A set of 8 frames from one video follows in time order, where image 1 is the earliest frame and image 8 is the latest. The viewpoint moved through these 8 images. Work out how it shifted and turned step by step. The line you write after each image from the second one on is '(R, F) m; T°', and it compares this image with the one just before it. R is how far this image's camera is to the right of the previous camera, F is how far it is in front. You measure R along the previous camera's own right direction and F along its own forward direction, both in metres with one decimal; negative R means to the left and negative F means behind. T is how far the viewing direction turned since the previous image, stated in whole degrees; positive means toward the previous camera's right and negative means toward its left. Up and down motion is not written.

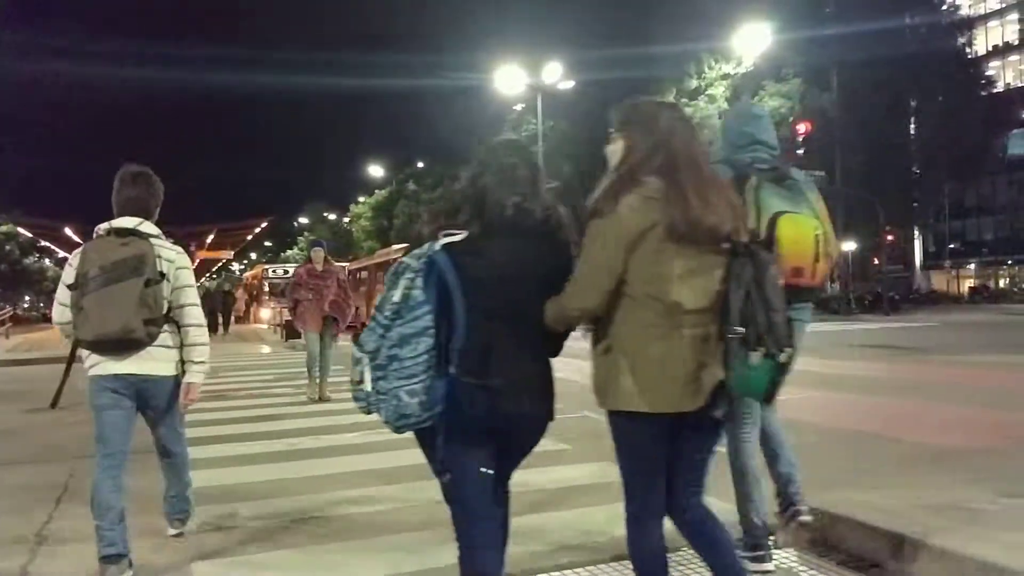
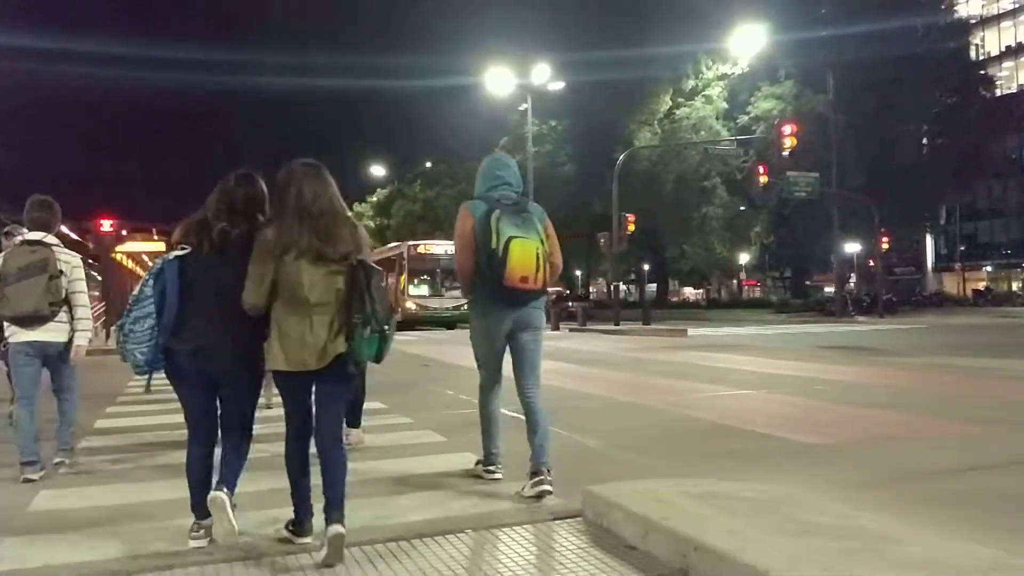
(+1.1, -0.3) m; -1°
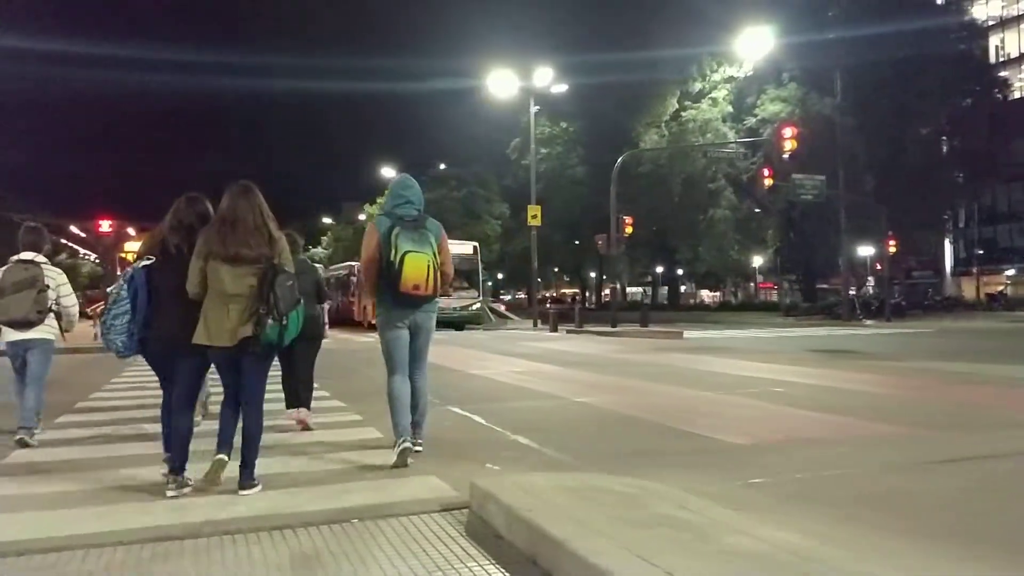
(+0.7, -0.2) m; -1°
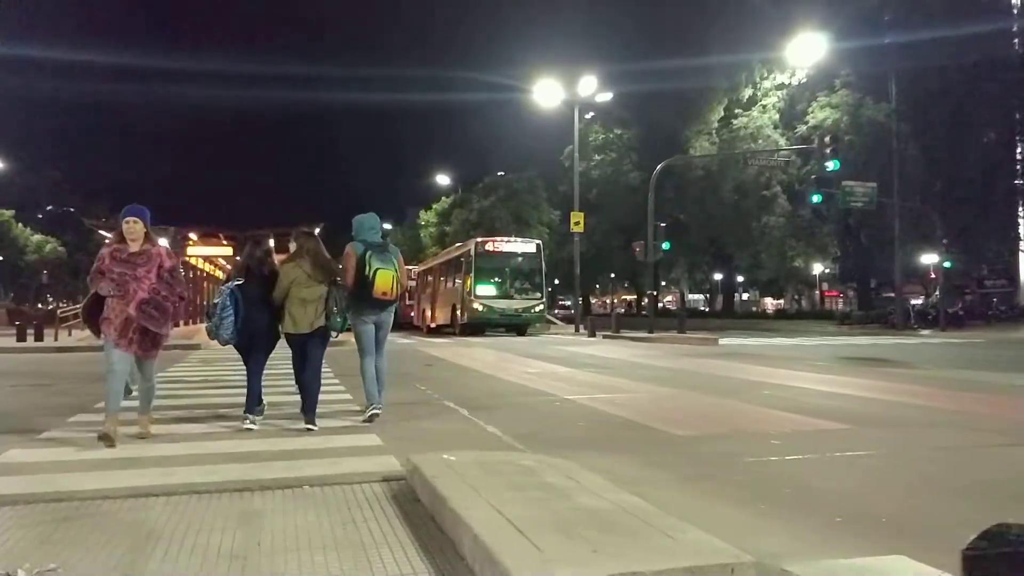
(+0.8, -0.8) m; -4°
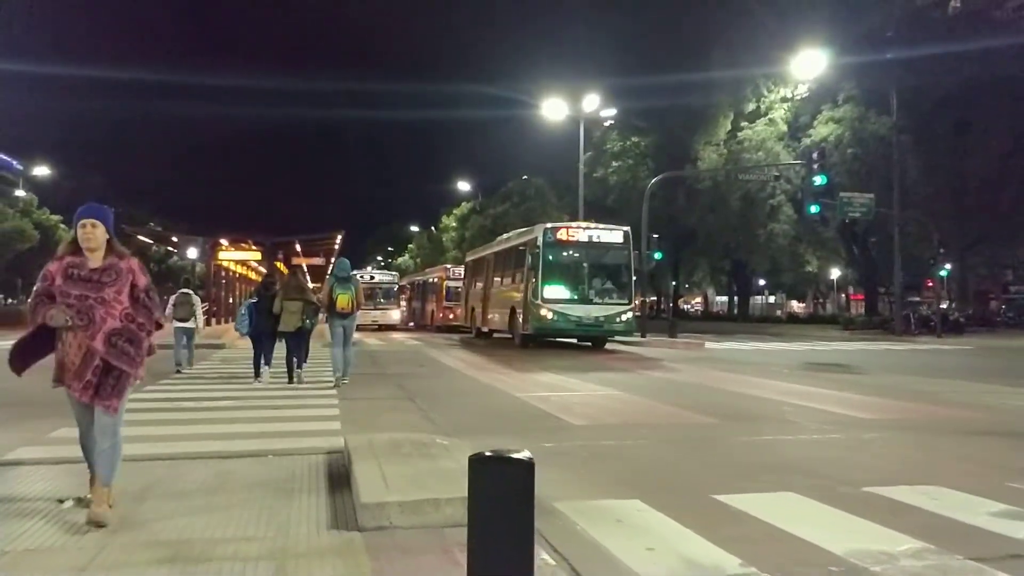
(+1.0, -2.1) m; -2°
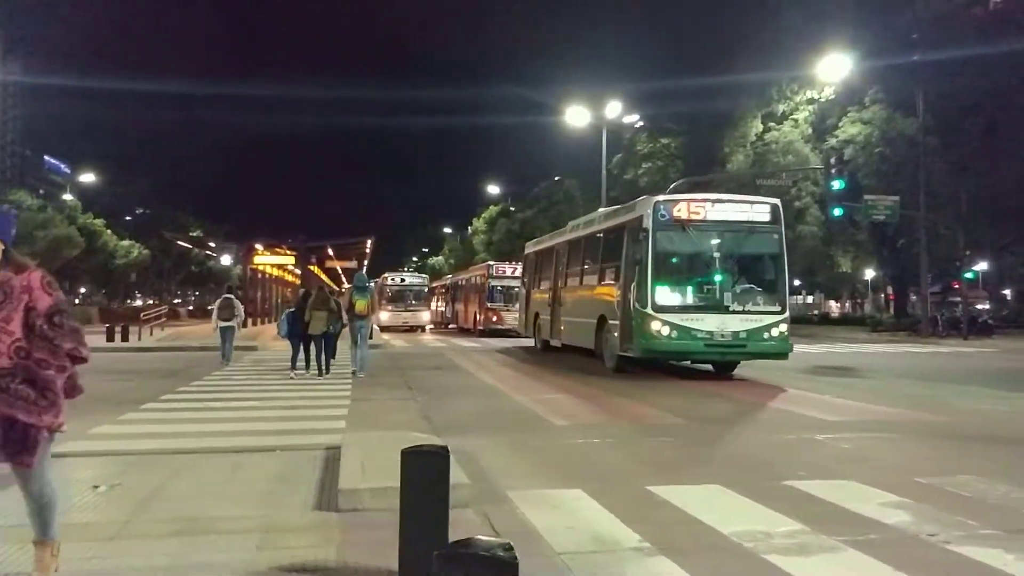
(+0.6, -1.0) m; -2°
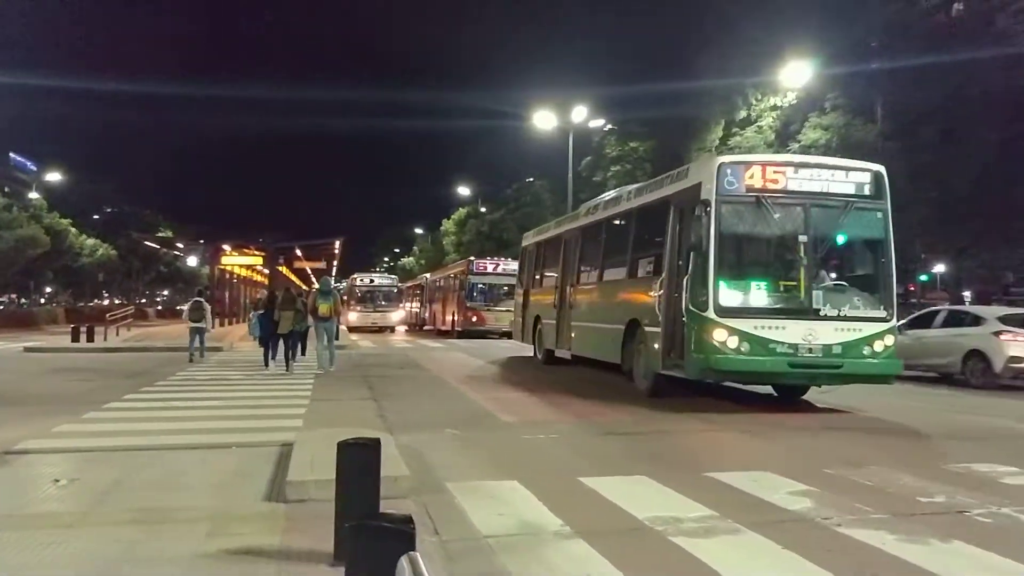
(+0.3, -0.5) m; +2°
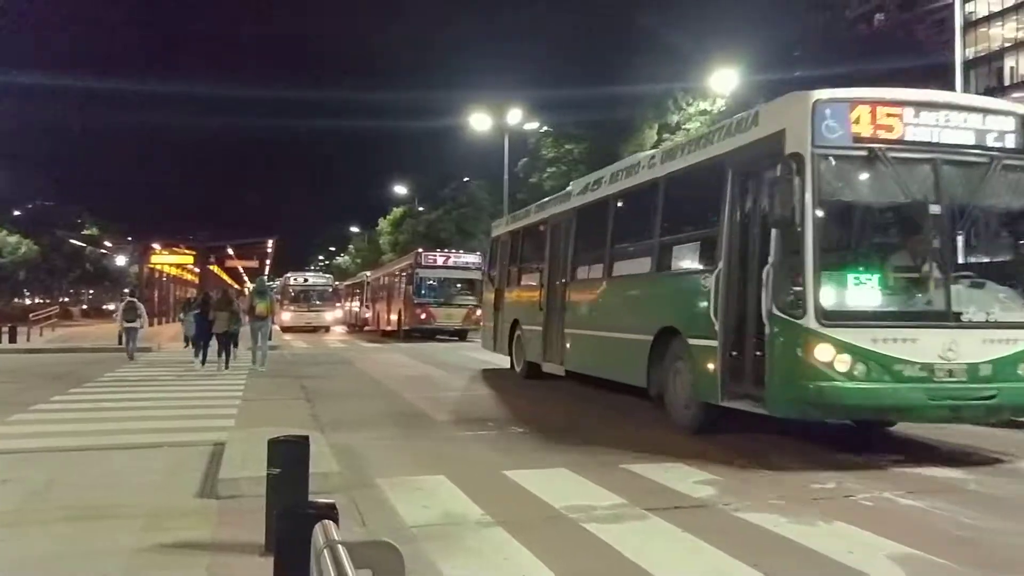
(+0.1, -0.4) m; +4°
